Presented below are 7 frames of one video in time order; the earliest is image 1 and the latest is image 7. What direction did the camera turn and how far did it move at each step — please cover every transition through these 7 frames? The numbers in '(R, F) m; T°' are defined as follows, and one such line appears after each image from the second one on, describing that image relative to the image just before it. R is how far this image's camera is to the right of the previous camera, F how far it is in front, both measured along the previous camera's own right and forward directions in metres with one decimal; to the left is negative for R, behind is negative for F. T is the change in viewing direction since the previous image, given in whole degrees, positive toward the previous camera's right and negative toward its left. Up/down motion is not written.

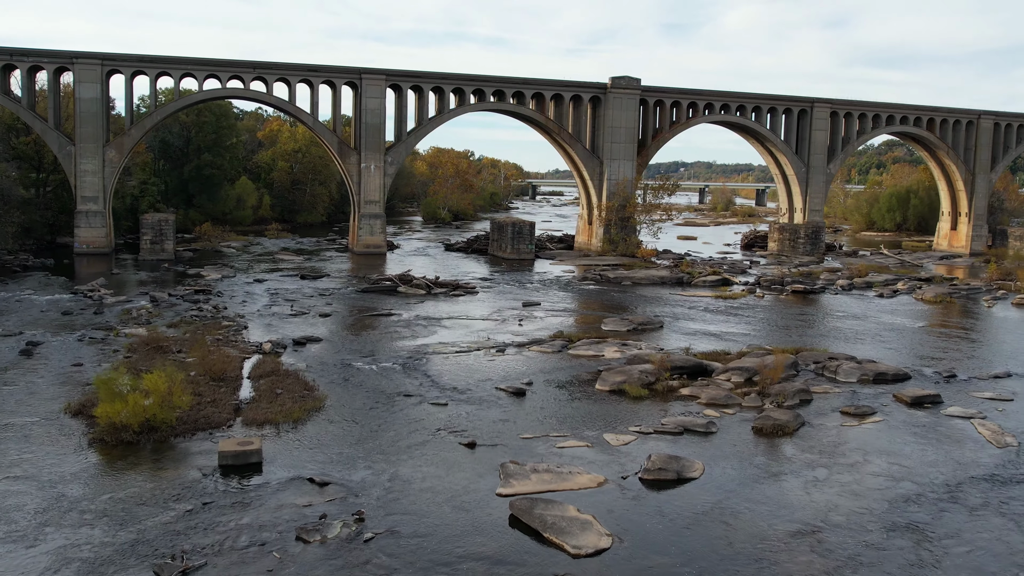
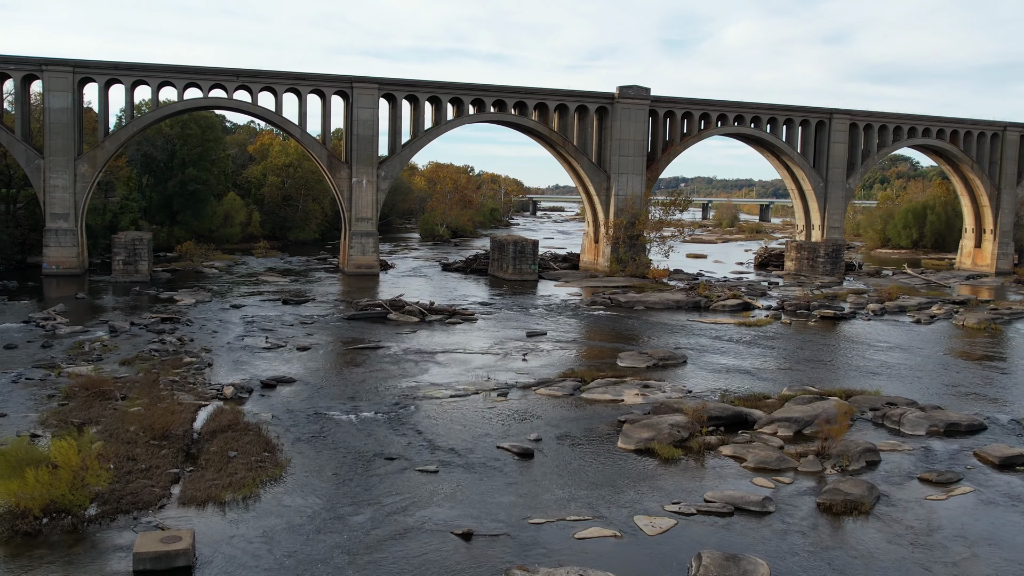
(-0.1, +3.2) m; 0°
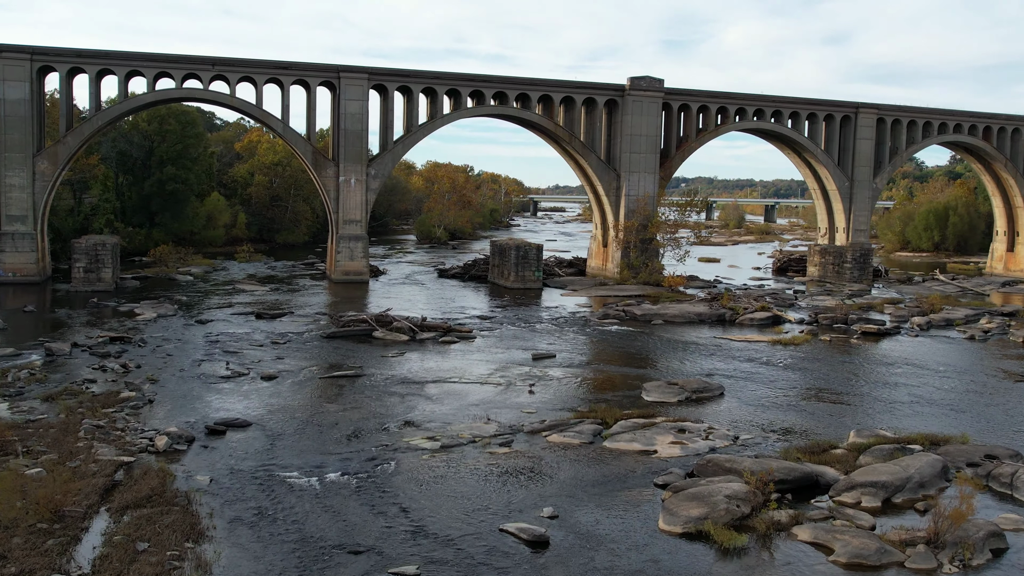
(-0.1, +3.8) m; 0°
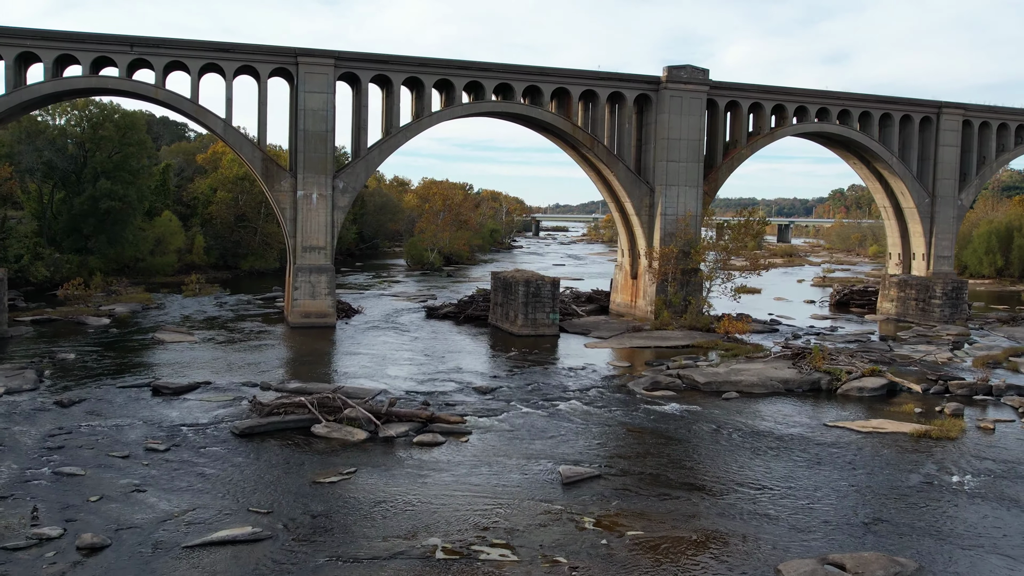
(-0.3, +9.2) m; 0°
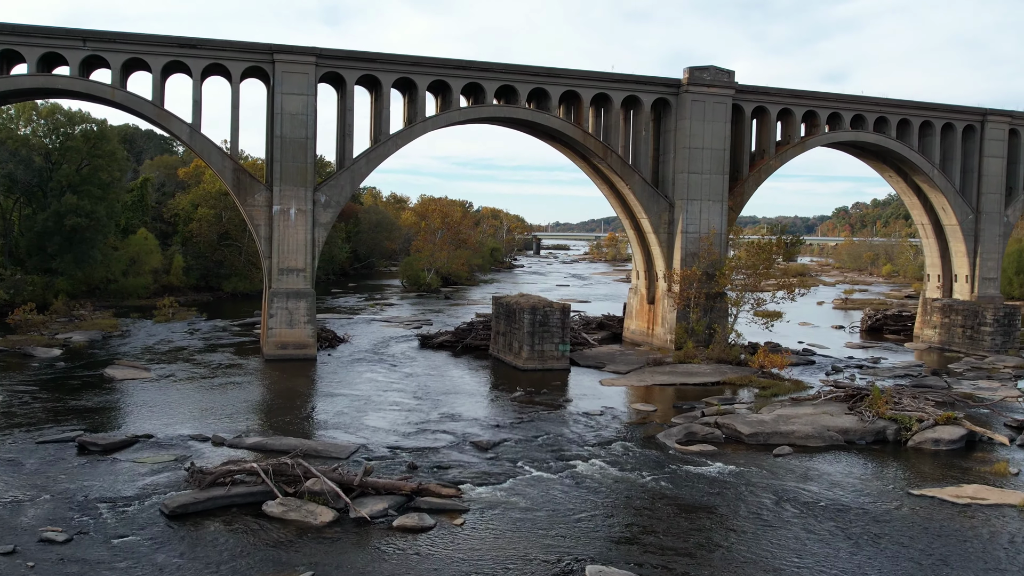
(-0.1, +3.7) m; 0°
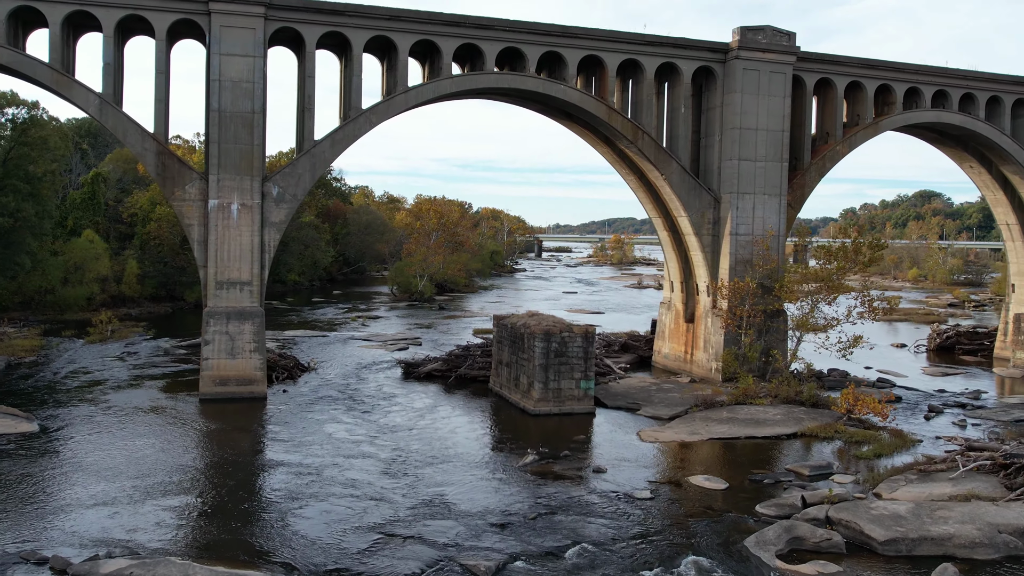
(-0.2, +6.4) m; 0°
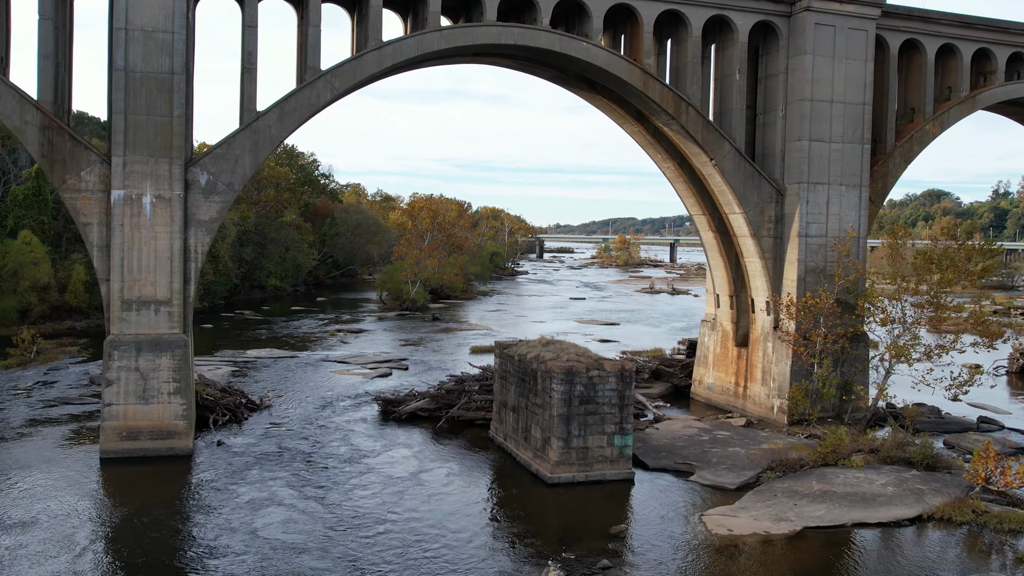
(-0.1, +5.6) m; 0°
